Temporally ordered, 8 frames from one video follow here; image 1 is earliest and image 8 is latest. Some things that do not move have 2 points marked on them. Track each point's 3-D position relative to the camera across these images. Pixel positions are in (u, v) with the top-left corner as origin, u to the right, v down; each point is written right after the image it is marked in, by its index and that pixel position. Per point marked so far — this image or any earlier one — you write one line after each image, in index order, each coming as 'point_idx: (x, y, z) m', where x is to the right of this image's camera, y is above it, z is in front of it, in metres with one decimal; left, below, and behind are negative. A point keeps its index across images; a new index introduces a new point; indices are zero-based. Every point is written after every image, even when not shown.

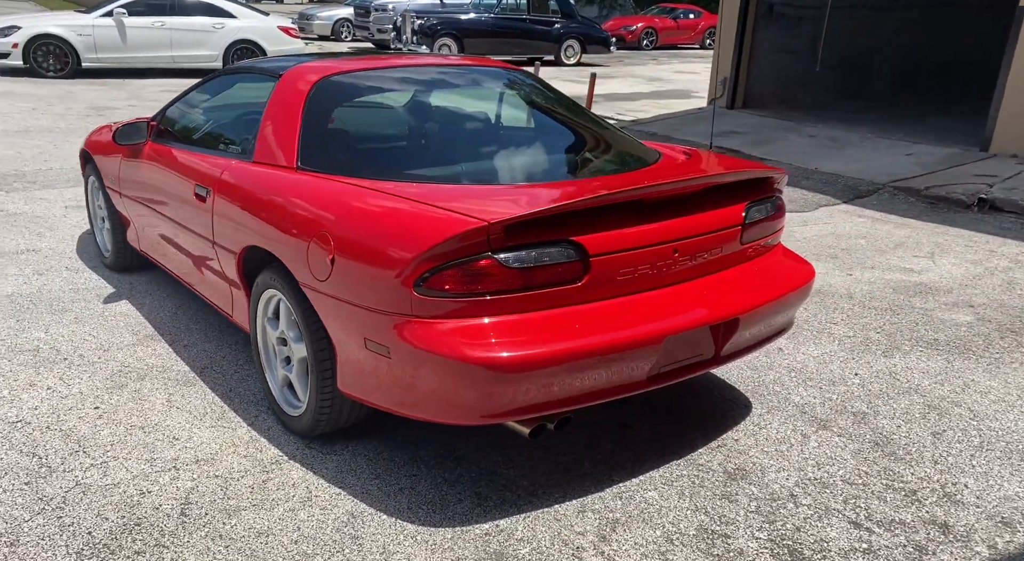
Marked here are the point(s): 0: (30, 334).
0: (-2.6, -0.3, +3.9) m
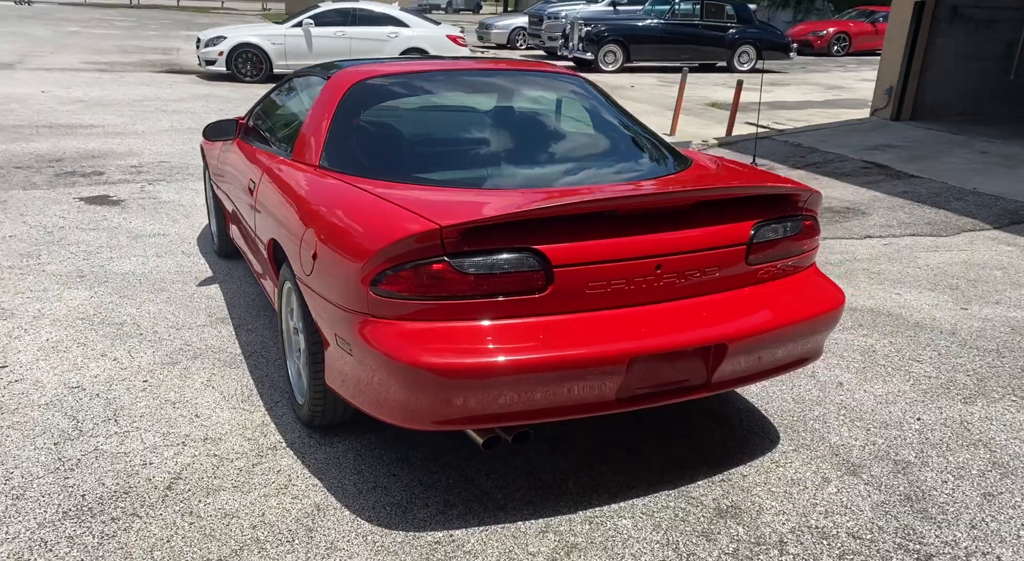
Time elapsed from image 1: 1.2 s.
0: (-2.3, -0.2, +4.3) m
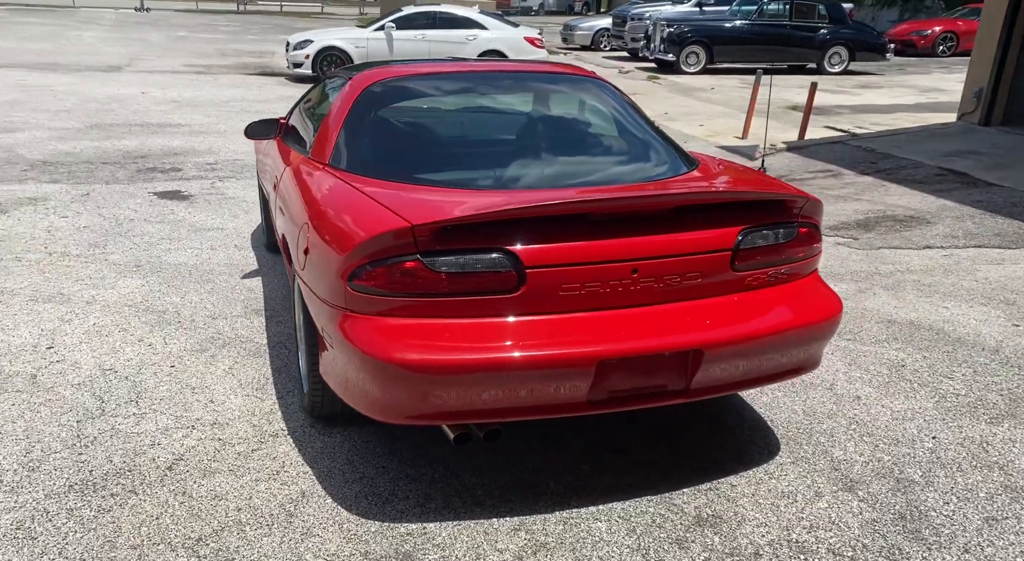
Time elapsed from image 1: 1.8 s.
0: (-2.1, -0.1, +4.5) m
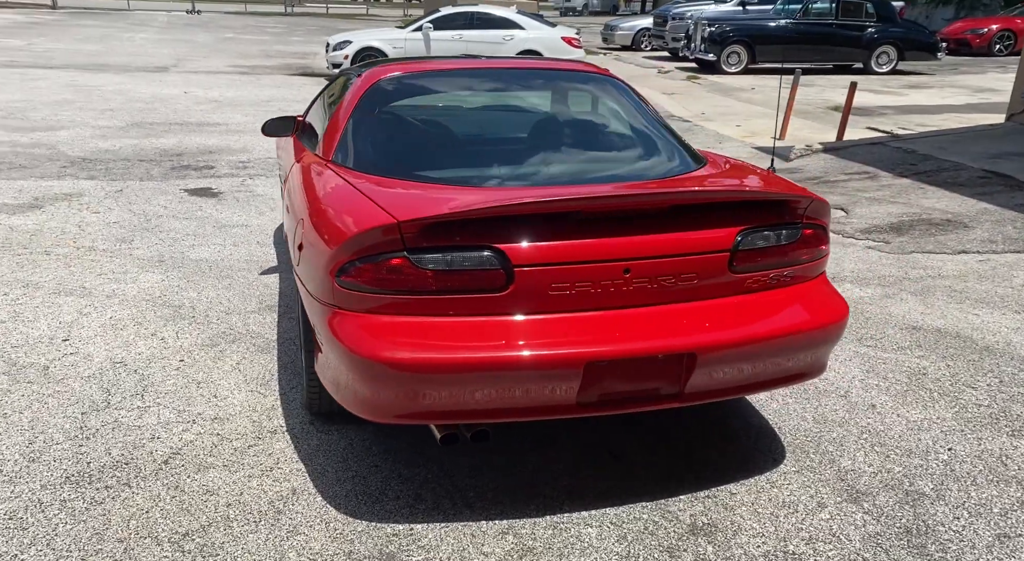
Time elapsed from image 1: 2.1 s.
0: (-2.0, -0.1, +4.6) m
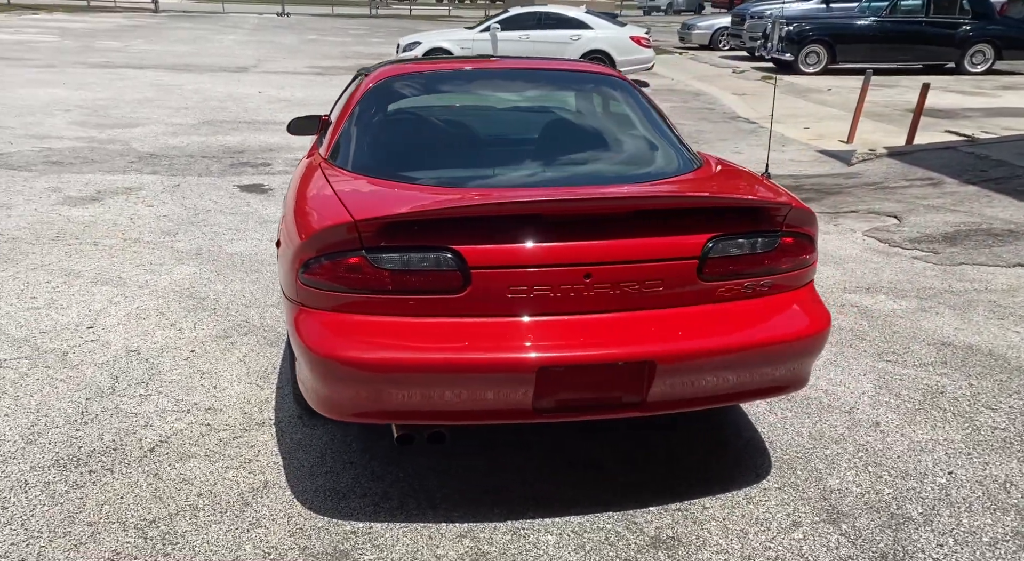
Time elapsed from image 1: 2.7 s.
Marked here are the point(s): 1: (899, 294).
0: (-1.9, 0.0, +4.7) m
1: (+2.5, -0.1, +4.8) m
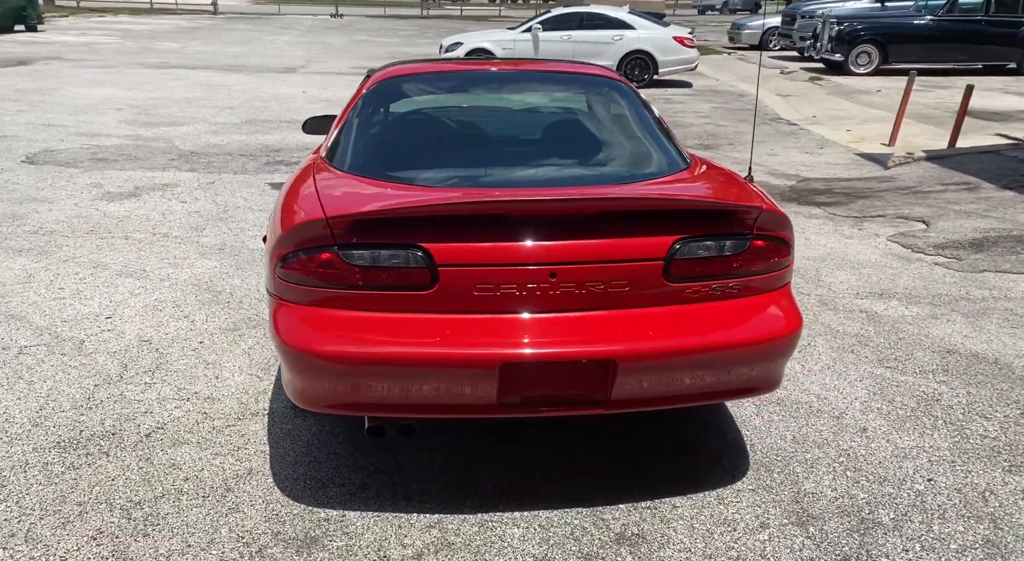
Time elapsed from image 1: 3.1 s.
0: (-1.9, 0.0, +4.9) m
1: (+2.6, -0.1, +4.7) m
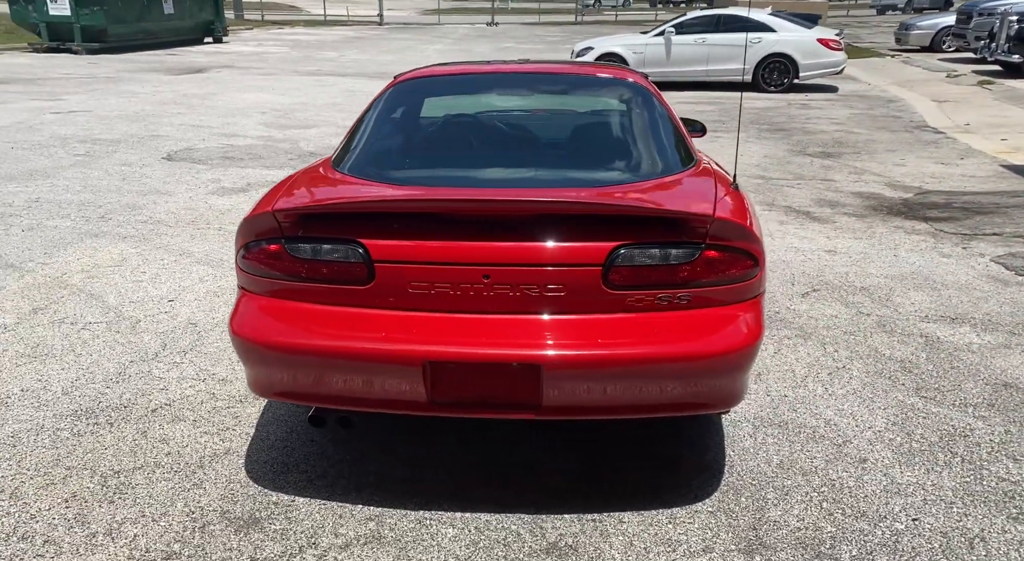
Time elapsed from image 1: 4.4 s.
0: (-1.6, +0.1, +5.2) m
1: (+2.8, -0.3, +4.2) m
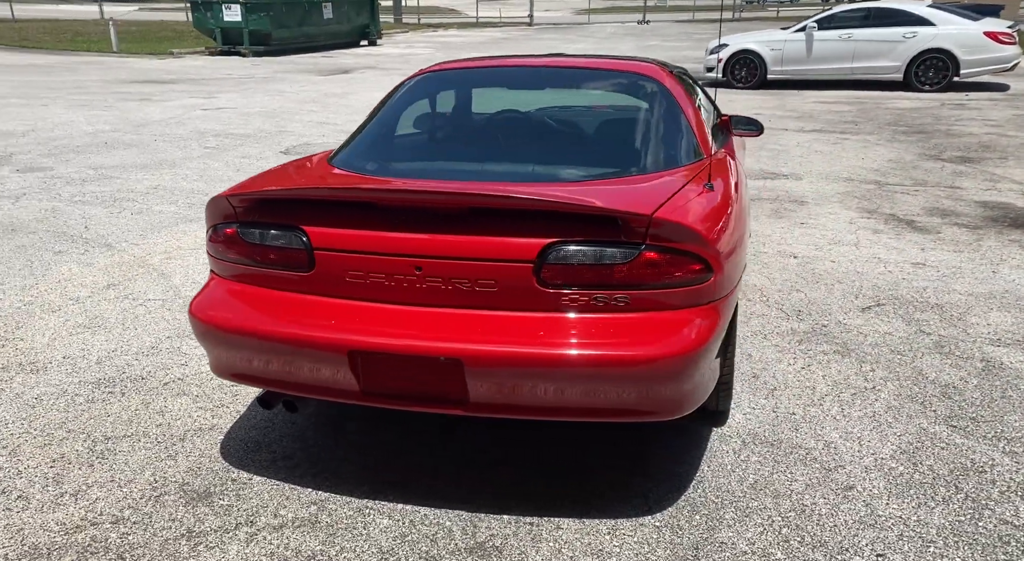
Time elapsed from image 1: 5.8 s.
0: (-1.2, +0.1, +5.4) m
1: (+2.9, -0.4, +3.8) m
